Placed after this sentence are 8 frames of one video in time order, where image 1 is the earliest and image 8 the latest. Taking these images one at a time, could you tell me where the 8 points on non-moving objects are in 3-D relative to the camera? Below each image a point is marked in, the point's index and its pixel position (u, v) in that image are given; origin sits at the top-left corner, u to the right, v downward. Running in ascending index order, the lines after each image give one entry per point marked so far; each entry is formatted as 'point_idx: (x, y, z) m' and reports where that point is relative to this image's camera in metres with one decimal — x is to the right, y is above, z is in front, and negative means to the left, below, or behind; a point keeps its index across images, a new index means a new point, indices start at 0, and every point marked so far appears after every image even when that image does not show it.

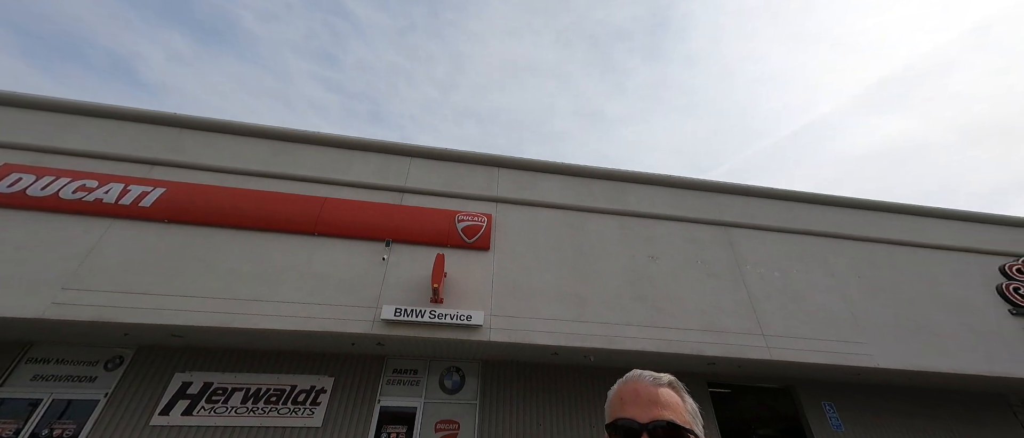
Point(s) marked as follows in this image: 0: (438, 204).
0: (-1.6, +0.6, +8.2) m
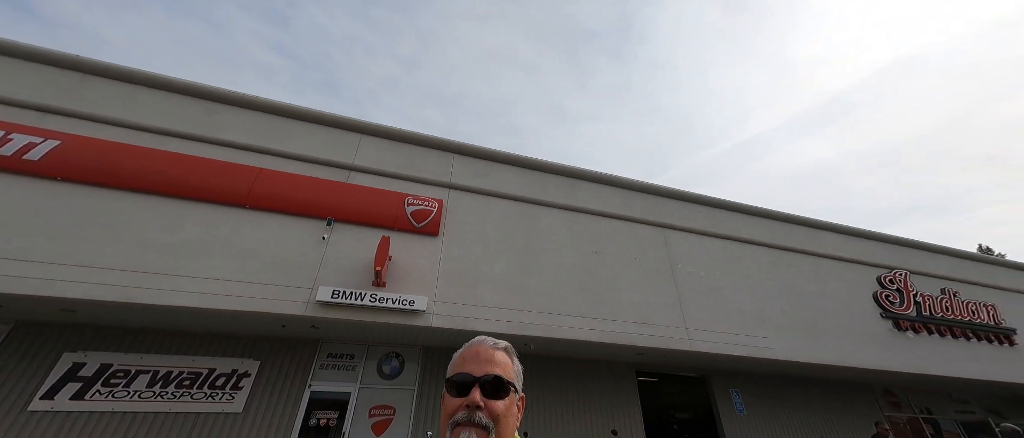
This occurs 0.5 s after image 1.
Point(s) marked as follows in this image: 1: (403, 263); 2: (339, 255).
0: (-3.1, +0.9, +8.0) m
1: (-2.6, -0.9, +7.4) m
2: (-3.1, -0.8, +6.7) m
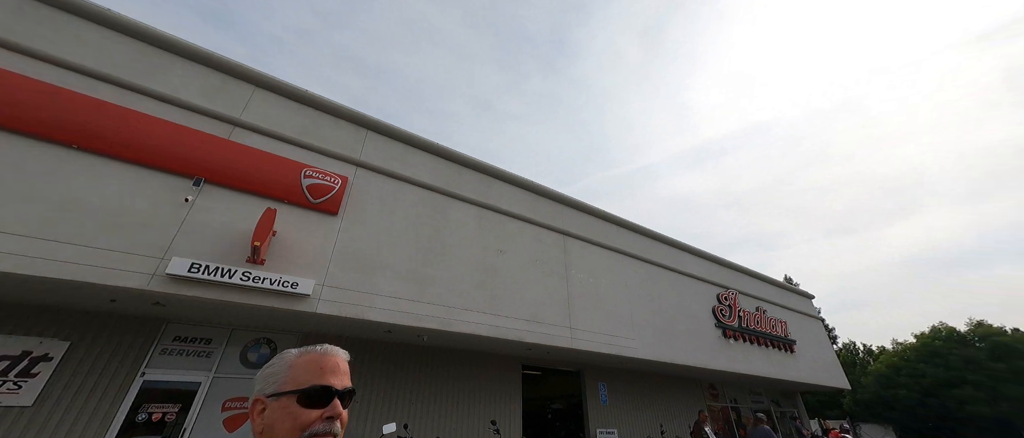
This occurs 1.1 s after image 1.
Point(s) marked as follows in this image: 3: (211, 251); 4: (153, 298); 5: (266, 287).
0: (-4.9, +1.6, +7.0) m
1: (-4.5, -0.4, +6.5) m
2: (-4.9, -0.2, +5.7) m
3: (-4.8, -0.6, +5.6) m
4: (-5.7, -1.3, +5.3) m
5: (-4.5, -1.2, +6.1) m
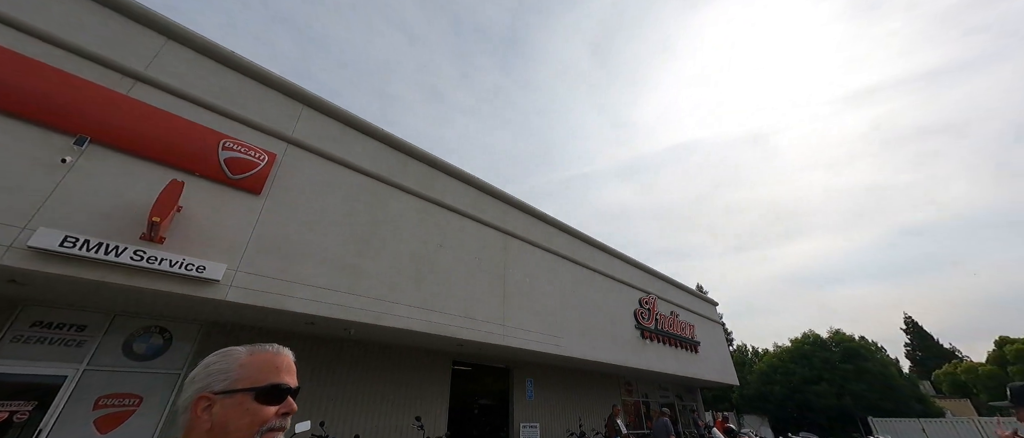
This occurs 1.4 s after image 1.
0: (-0.8, +0.5, +8.3) m
1: (-0.6, -1.4, +7.5) m
2: (-1.2, -1.2, +7.0) m
3: (-1.2, -1.6, +6.8) m
4: (-2.0, -2.4, +6.8) m
5: (-0.6, -2.1, +7.0) m
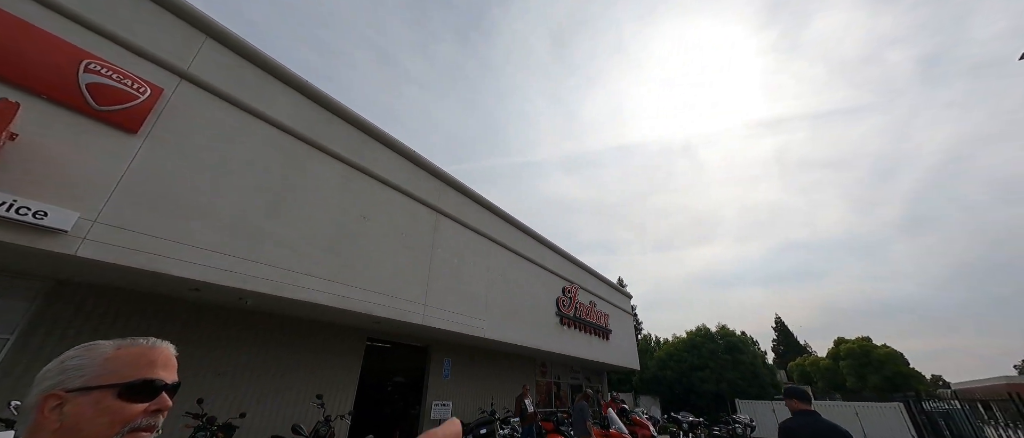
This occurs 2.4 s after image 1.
0: (-2.3, +1.1, +7.9) m
1: (-2.1, -0.8, +7.3) m
2: (-2.7, -0.6, +6.6) m
3: (-2.6, -1.1, +6.5) m
4: (-3.5, -1.7, +6.4) m
5: (-2.2, -1.6, +6.8) m
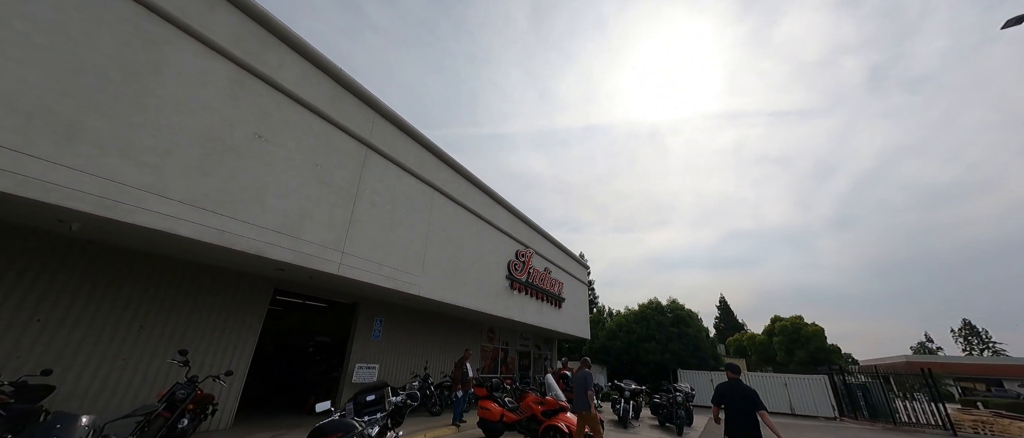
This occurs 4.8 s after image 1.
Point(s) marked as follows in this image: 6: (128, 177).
0: (-3.4, +2.4, +6.5) m
1: (-3.2, +0.4, +6.0) m
2: (-3.7, +0.6, +5.3) m
3: (-3.7, +0.1, +5.2) m
4: (-4.6, -0.5, +5.1) m
5: (-3.3, -0.4, +5.7) m
6: (-4.4, +0.5, +4.0) m
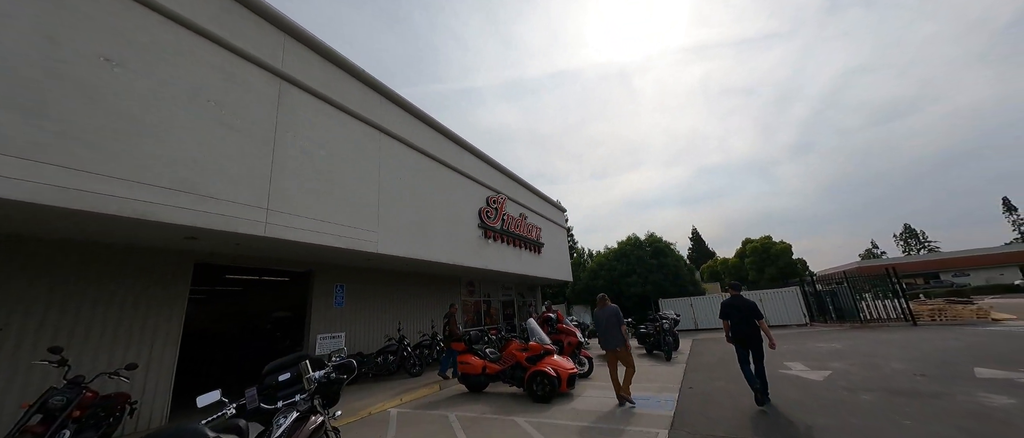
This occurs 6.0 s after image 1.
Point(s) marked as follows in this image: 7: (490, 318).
0: (-4.3, +3.1, +5.0) m
1: (-3.9, +1.1, +4.8) m
2: (-4.3, +1.1, +4.1) m
3: (-4.3, +0.7, +4.0) m
4: (-5.1, -0.1, +3.9) m
5: (-3.8, +0.2, +4.5) m
6: (-4.9, +0.8, +2.7) m
7: (-0.8, -3.7, +12.7) m
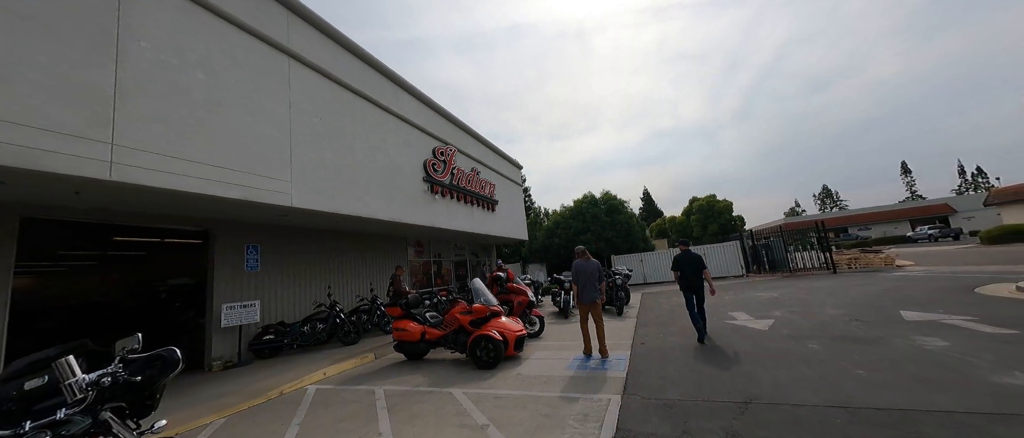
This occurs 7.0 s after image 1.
0: (-5.0, +3.7, +3.3) m
1: (-4.6, +1.7, +3.4) m
2: (-4.9, +1.7, +2.6) m
3: (-4.9, +1.2, +2.6) m
4: (-5.7, +0.5, +2.5) m
5: (-4.5, +0.8, +3.2) m
6: (-5.3, +1.1, +1.2) m
7: (-2.5, -2.1, +12.0) m
